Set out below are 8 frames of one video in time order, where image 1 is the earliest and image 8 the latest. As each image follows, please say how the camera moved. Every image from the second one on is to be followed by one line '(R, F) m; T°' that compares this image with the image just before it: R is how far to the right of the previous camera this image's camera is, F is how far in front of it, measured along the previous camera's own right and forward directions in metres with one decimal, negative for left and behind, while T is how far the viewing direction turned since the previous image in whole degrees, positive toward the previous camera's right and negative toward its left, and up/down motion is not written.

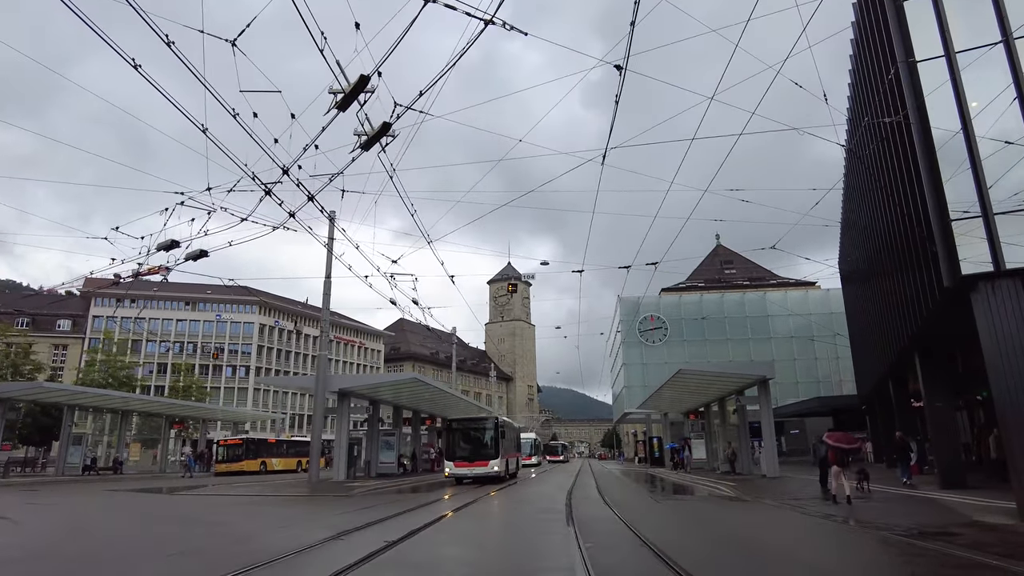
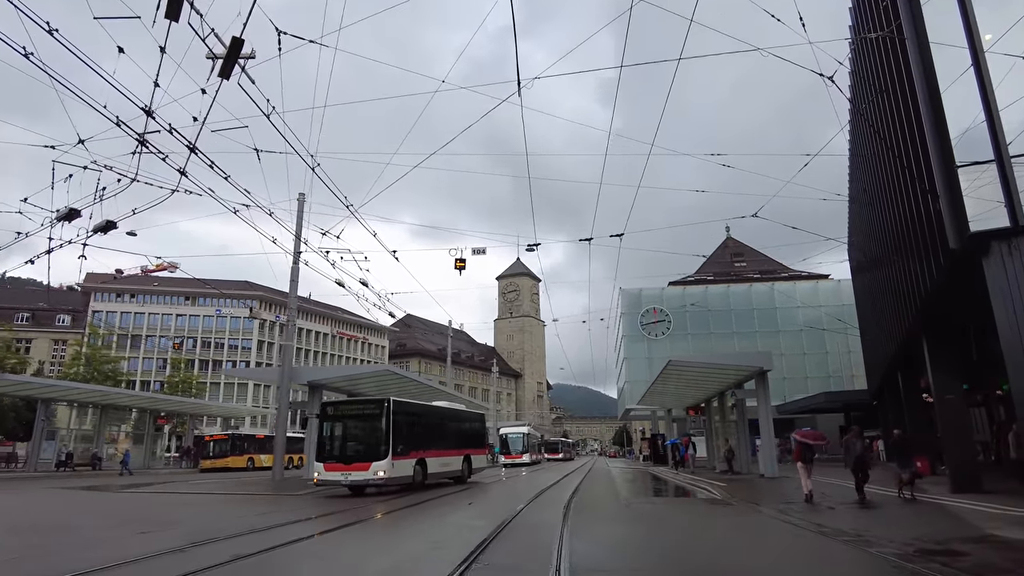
(+1.3, +1.7) m; -1°
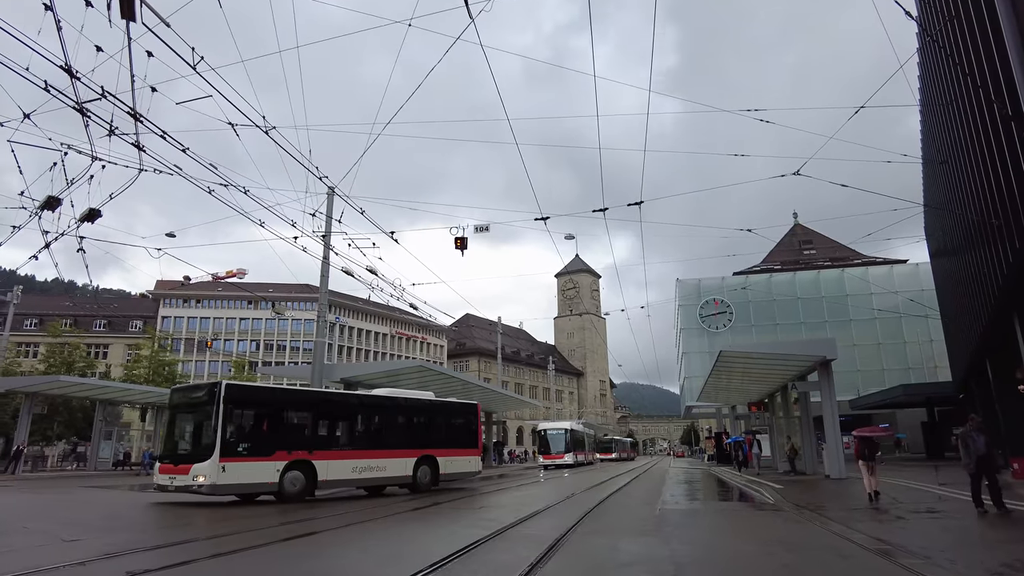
(+1.0, +1.4) m; -6°
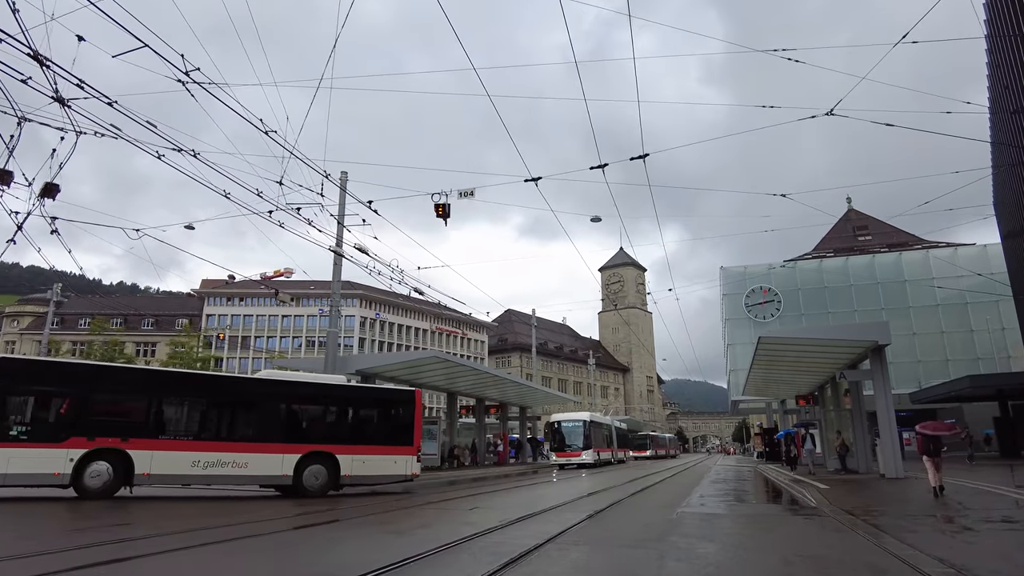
(+0.9, +1.5) m; -4°
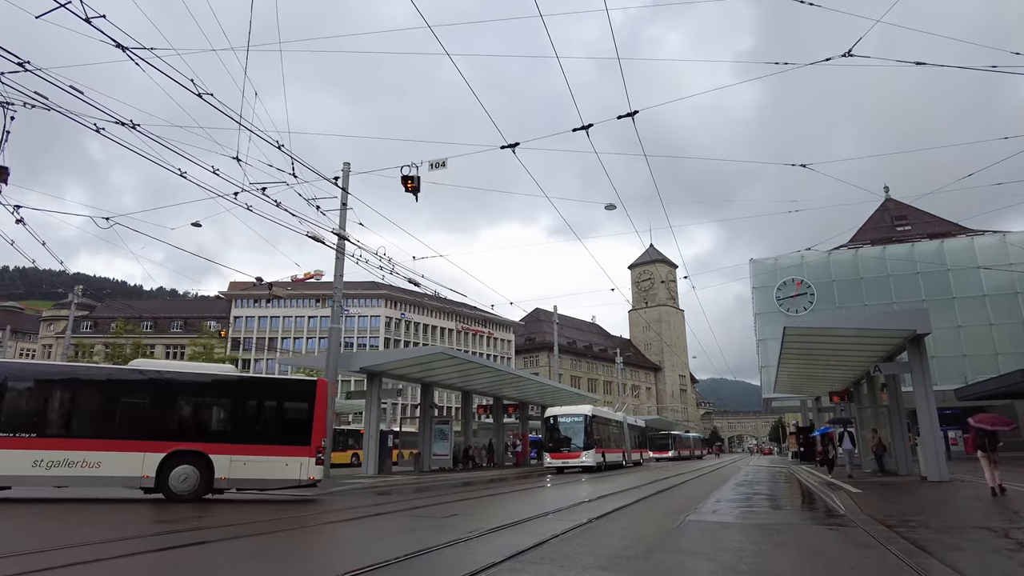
(+0.8, +1.2) m; -3°
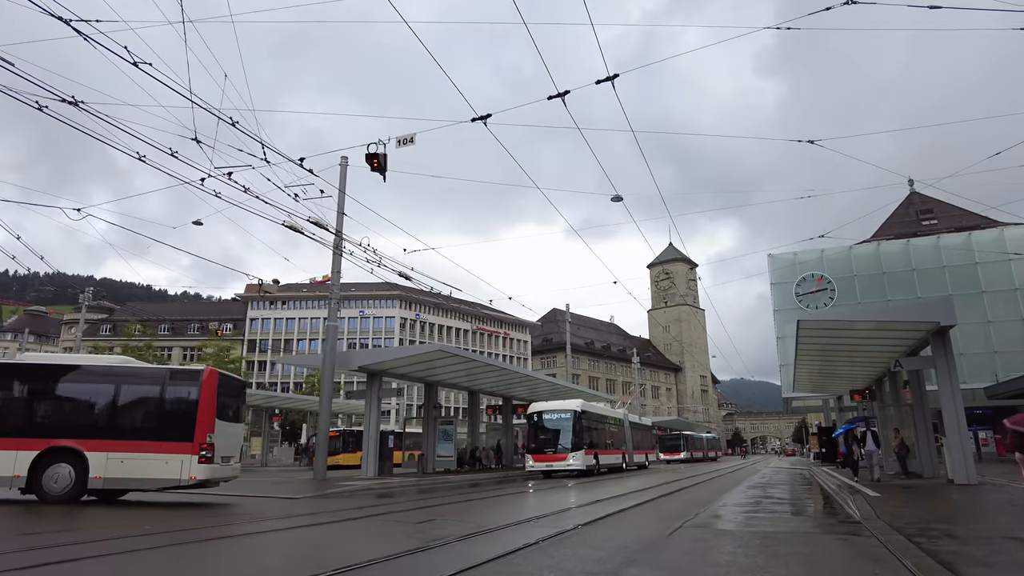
(+0.6, +0.8) m; -2°
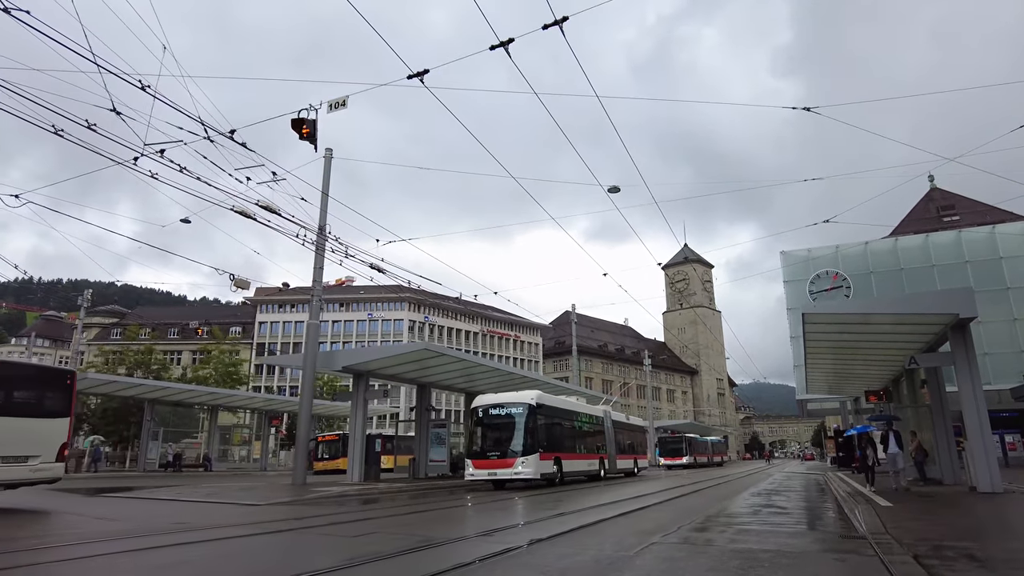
(+0.8, +1.1) m; -1°
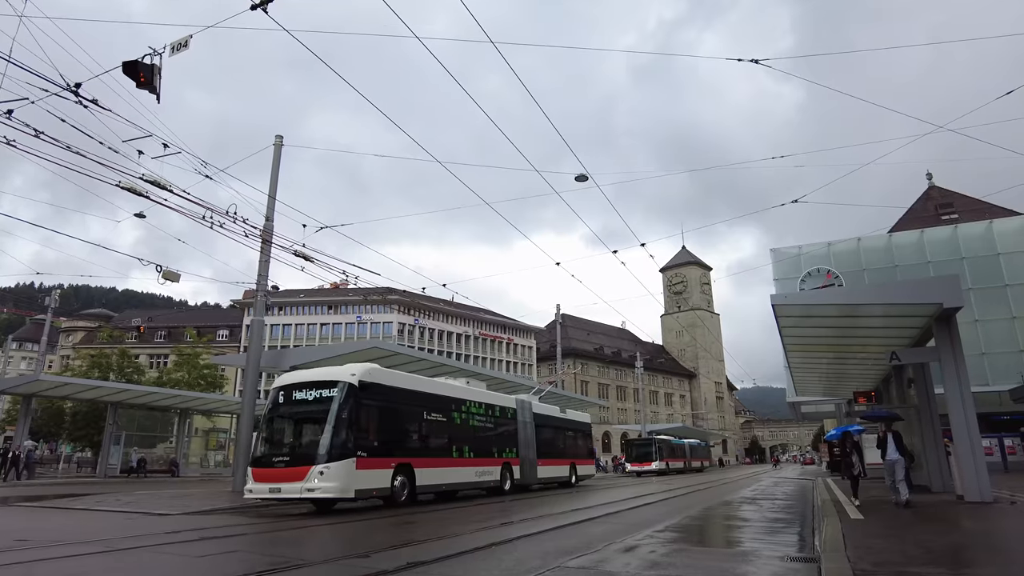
(+1.2, +1.3) m; 0°
